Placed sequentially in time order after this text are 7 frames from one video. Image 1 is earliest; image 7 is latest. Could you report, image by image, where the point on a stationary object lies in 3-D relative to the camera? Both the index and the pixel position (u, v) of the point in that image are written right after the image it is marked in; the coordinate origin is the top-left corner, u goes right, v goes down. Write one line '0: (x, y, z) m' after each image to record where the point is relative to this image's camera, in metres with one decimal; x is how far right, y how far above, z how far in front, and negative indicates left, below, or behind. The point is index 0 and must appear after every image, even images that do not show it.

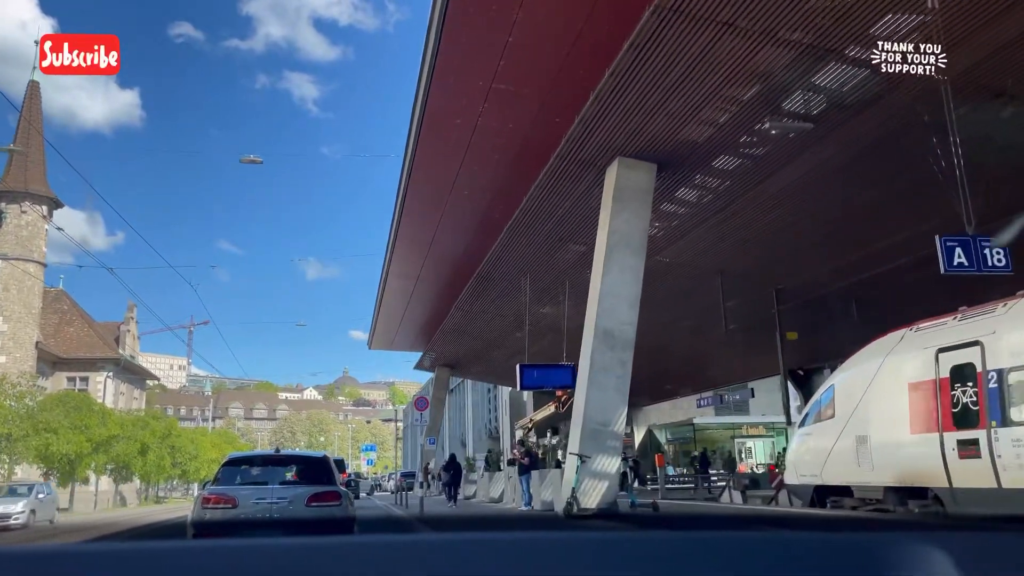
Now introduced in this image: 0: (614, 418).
0: (+1.7, -2.1, +13.2) m
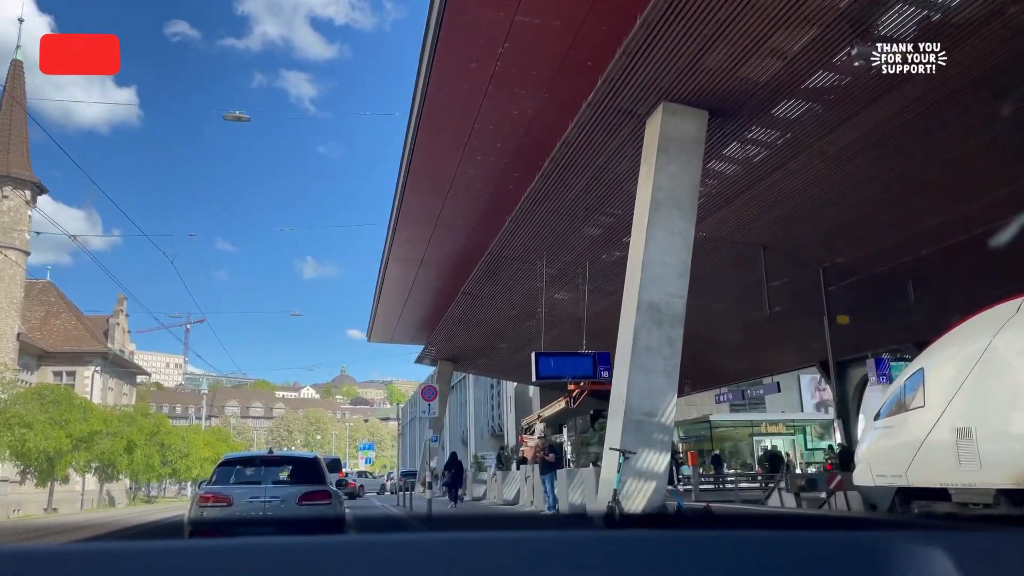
0: (+2.0, -1.6, +11.2) m
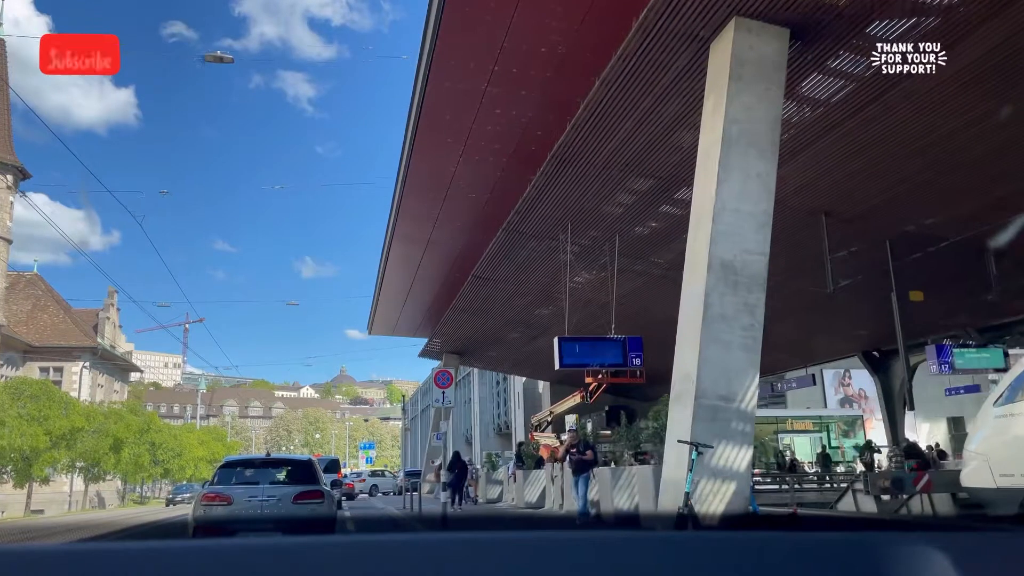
0: (+2.5, -1.1, +9.0) m
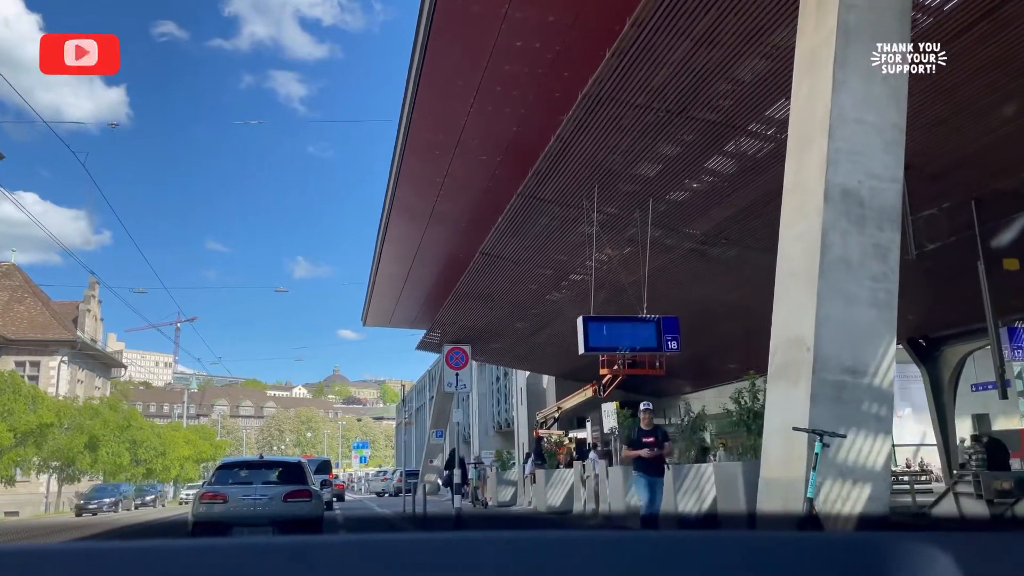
0: (+2.9, -0.6, +6.6) m
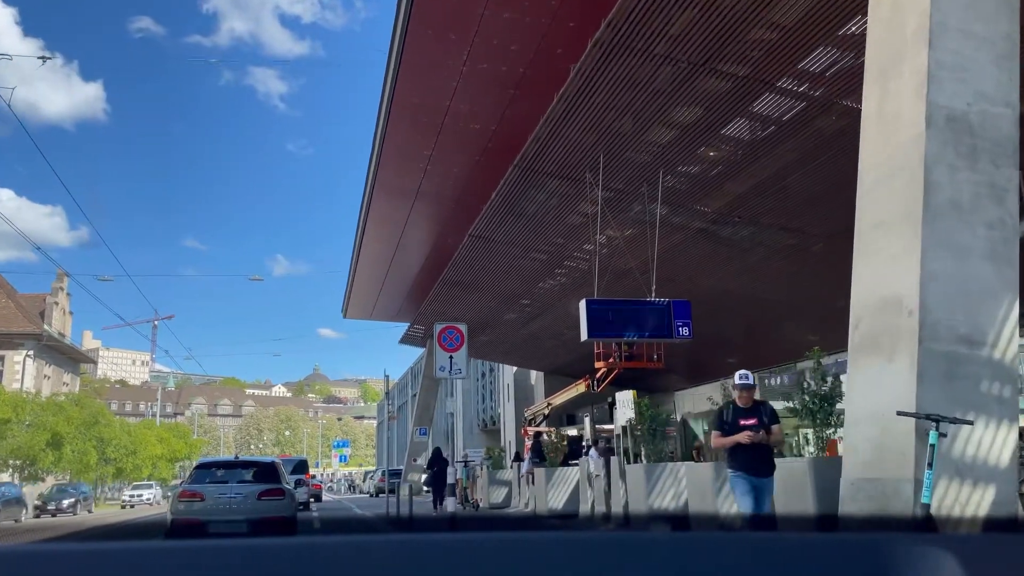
0: (+3.1, -0.2, +5.2) m
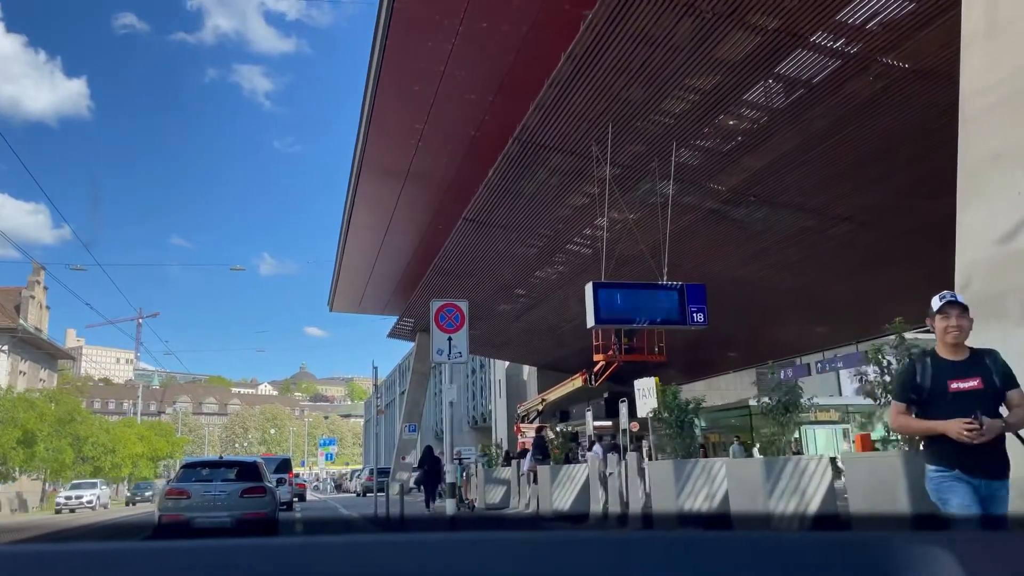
0: (+3.2, +0.1, +4.1) m
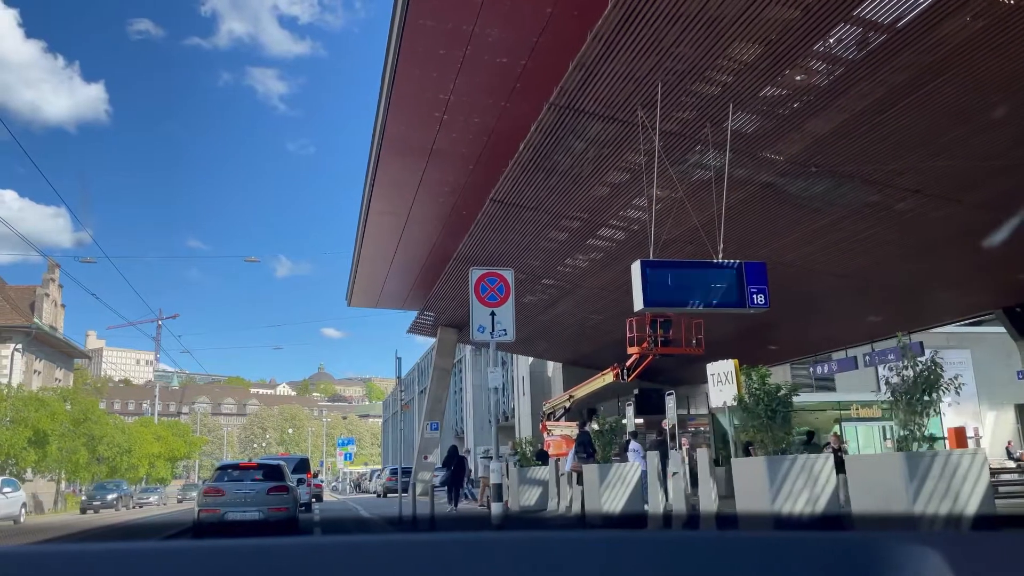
0: (+3.6, +0.4, +2.8) m
